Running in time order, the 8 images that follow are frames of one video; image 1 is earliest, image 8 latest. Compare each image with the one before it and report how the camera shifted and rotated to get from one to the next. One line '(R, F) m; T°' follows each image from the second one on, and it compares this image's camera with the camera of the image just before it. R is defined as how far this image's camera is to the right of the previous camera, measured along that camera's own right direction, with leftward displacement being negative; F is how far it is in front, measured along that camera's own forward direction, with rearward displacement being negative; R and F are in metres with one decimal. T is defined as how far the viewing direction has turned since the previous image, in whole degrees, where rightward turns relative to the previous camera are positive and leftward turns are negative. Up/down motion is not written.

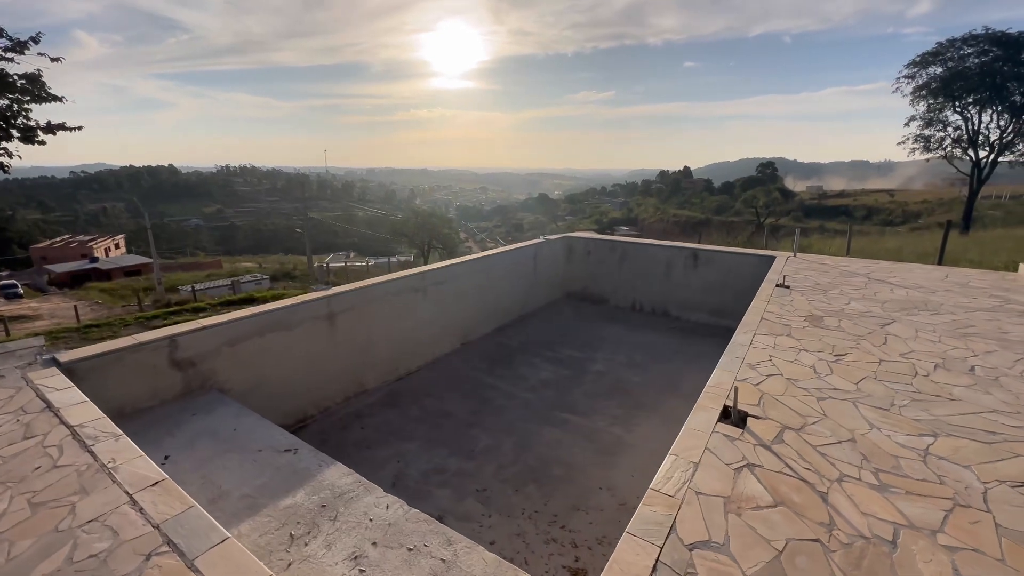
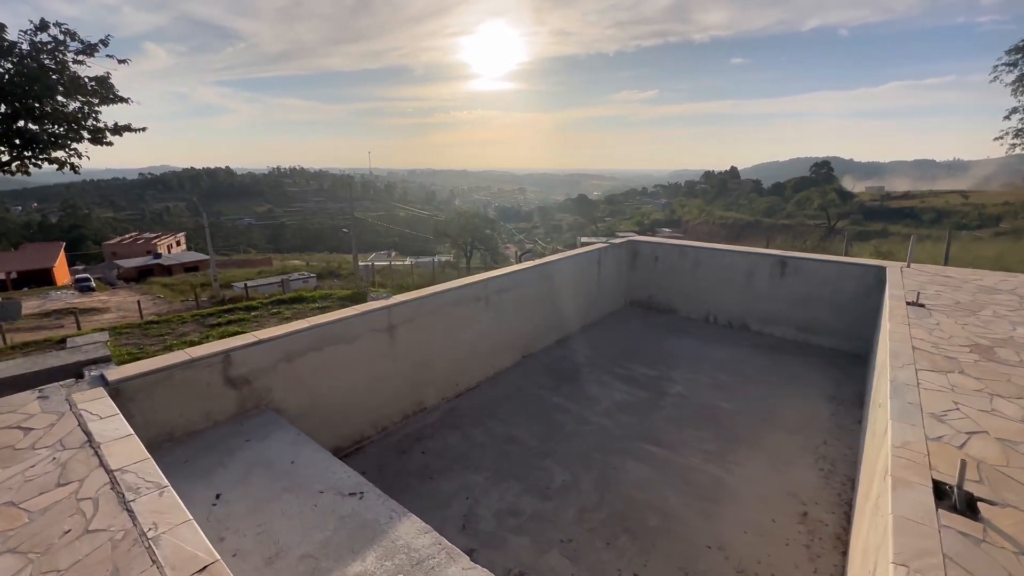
(-0.3, +0.4) m; -5°
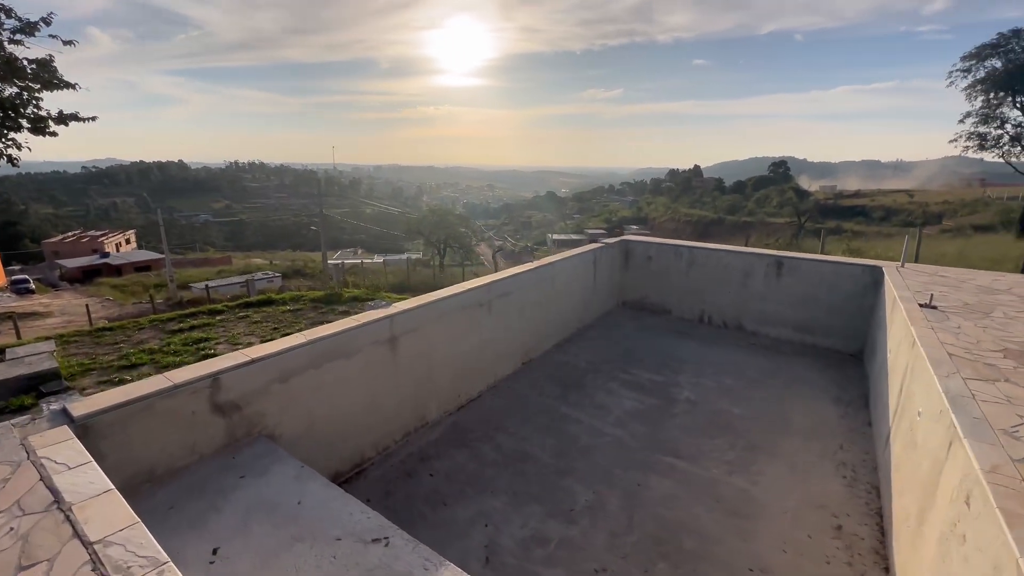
(-0.3, +0.2) m; +4°
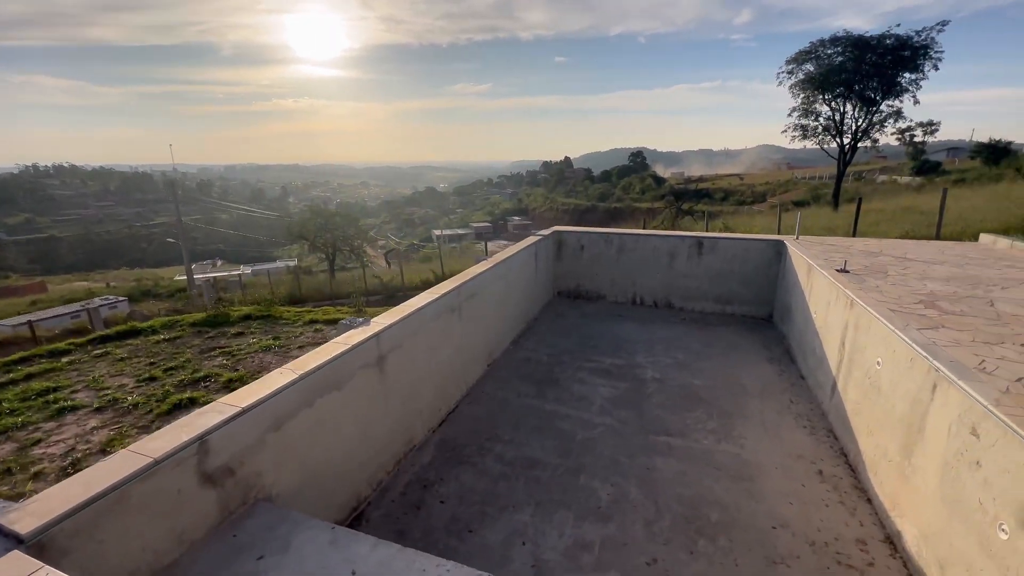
(-0.6, +0.2) m; +14°
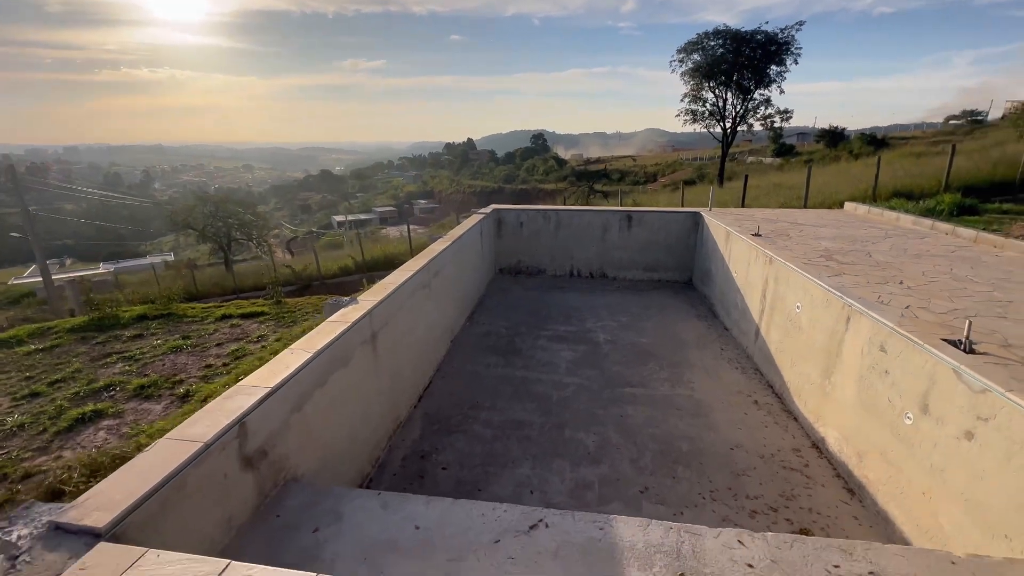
(-0.4, -0.1) m; +11°
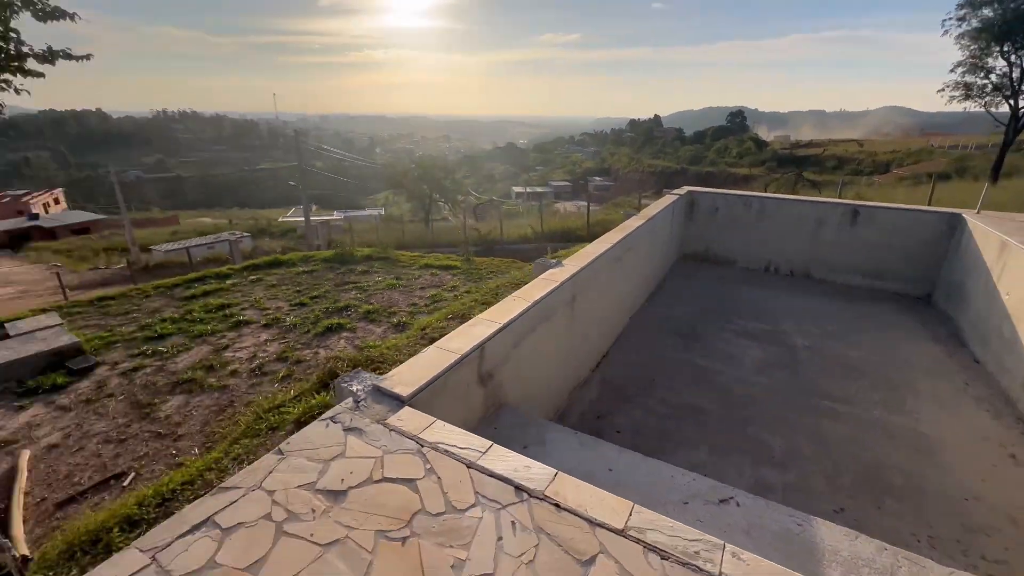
(-0.2, -0.2) m; -20°
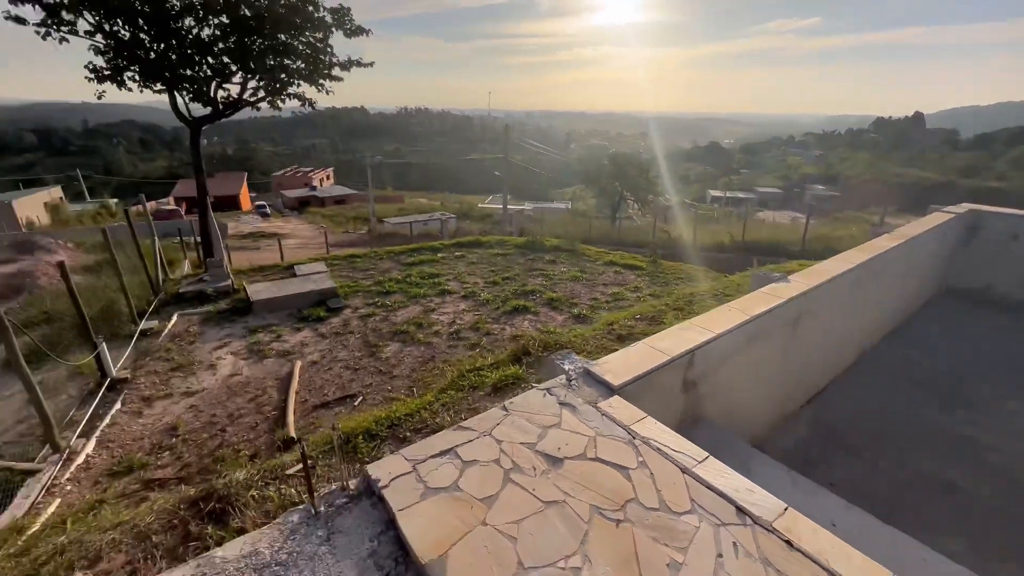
(-0.2, 0.0) m; -22°
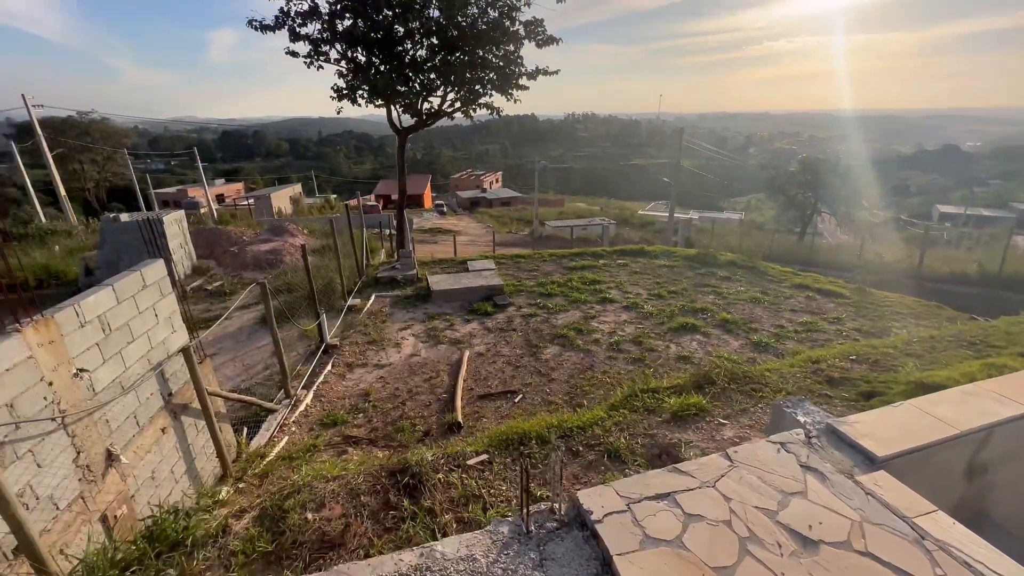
(-0.2, +0.1) m; -19°
